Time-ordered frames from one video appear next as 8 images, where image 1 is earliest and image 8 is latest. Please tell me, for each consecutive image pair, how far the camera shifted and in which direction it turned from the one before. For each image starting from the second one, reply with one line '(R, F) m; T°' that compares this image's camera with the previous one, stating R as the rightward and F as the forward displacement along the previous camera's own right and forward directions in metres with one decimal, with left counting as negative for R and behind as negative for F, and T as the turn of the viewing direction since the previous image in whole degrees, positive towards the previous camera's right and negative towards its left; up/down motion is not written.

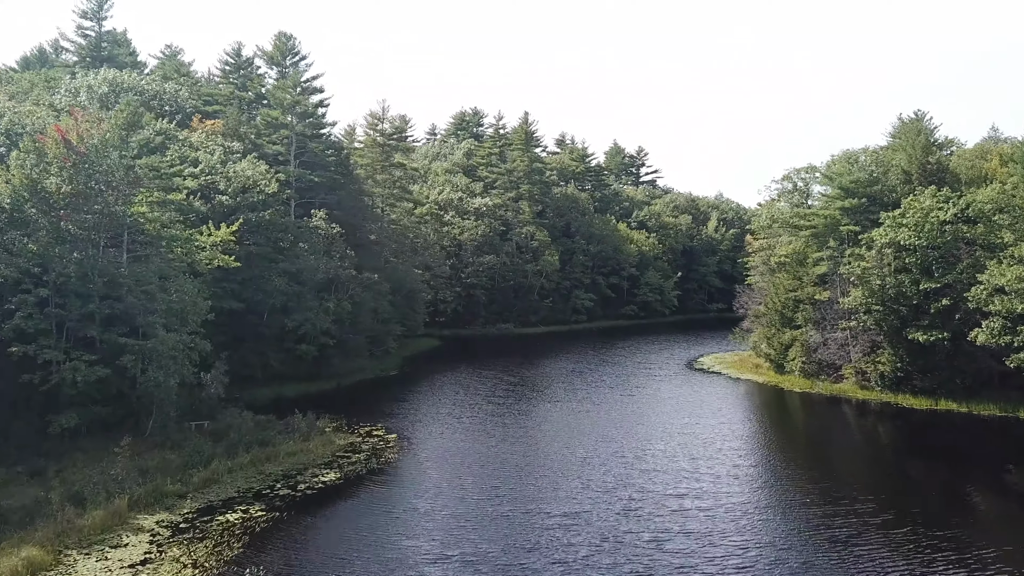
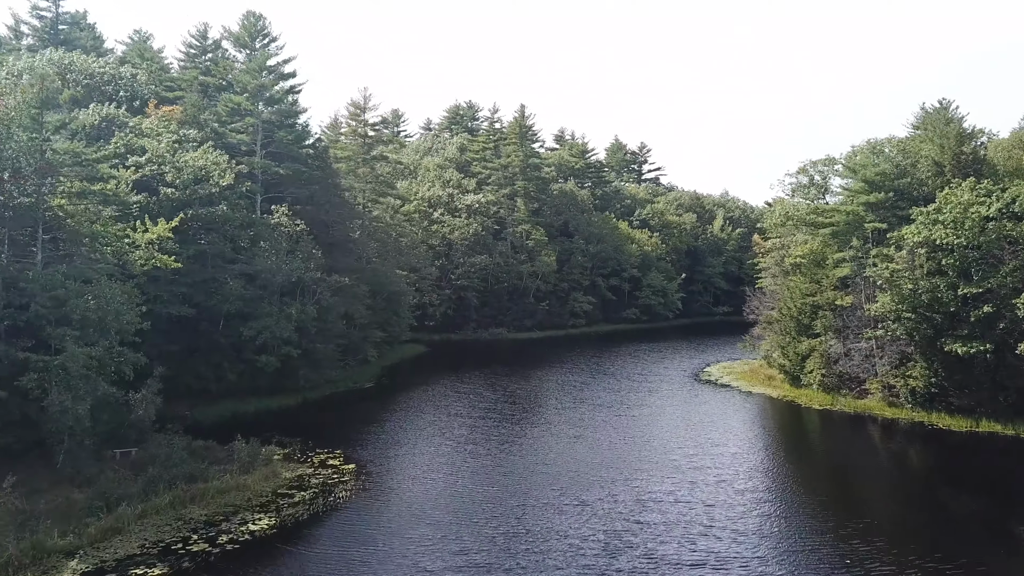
(+0.6, +4.2) m; 0°
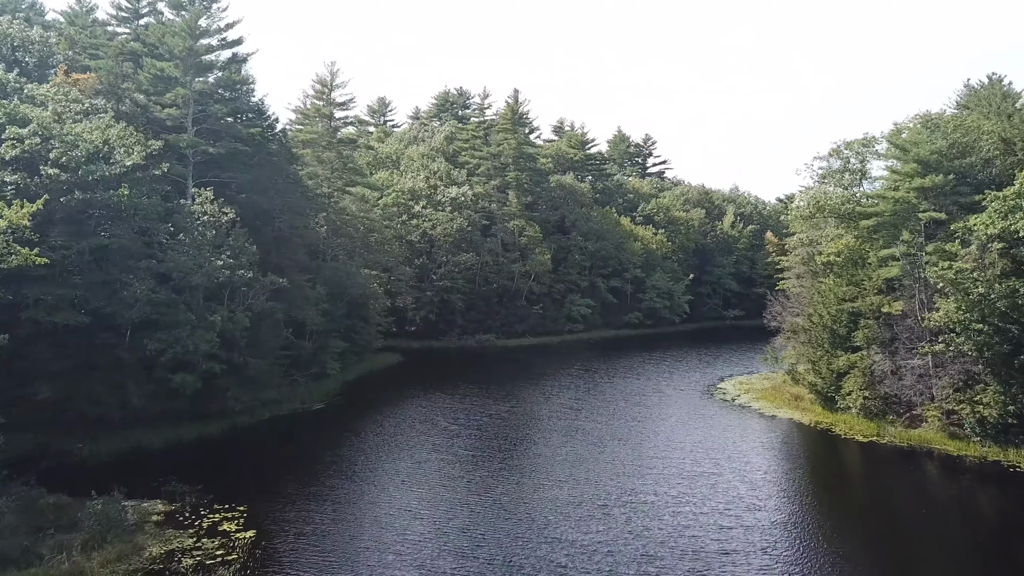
(+0.8, +6.6) m; 0°
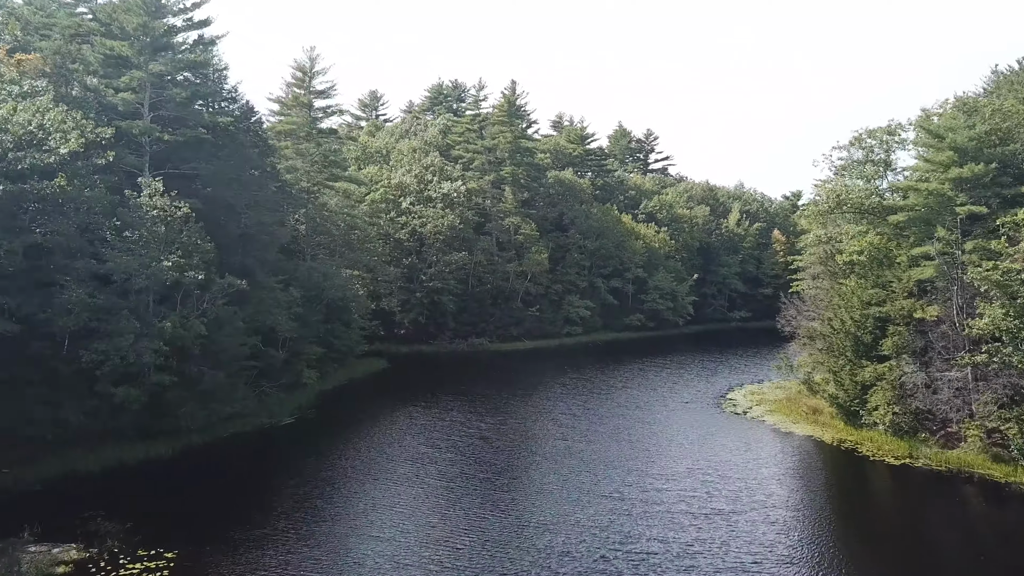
(+0.4, +3.3) m; 0°
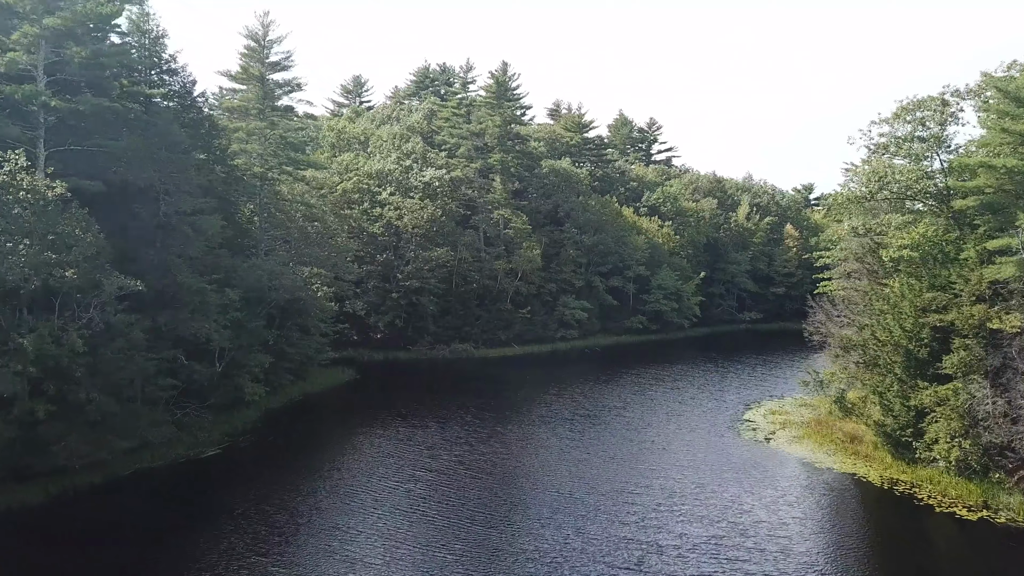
(+0.7, +5.7) m; 0°
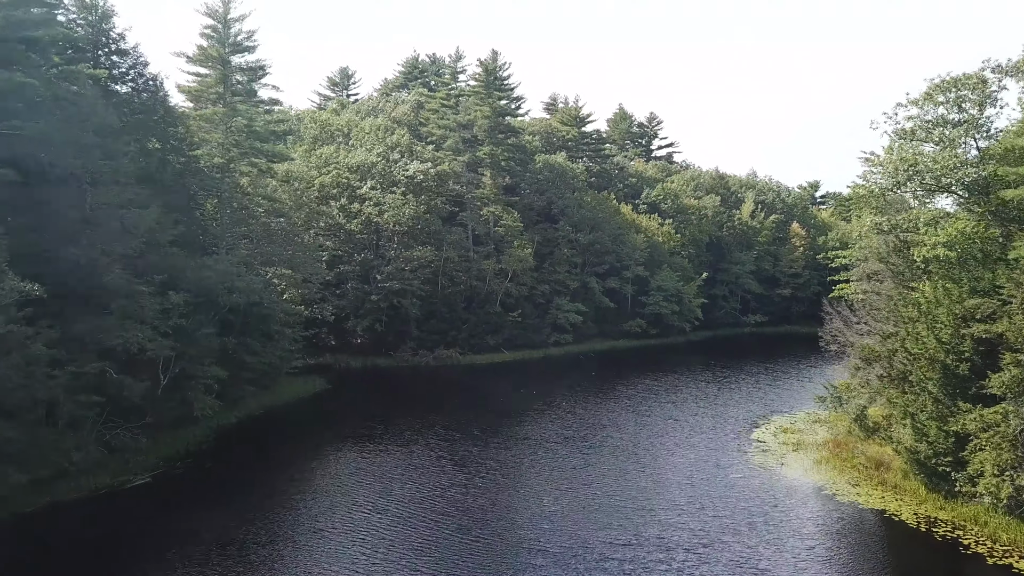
(+0.6, +3.4) m; 0°
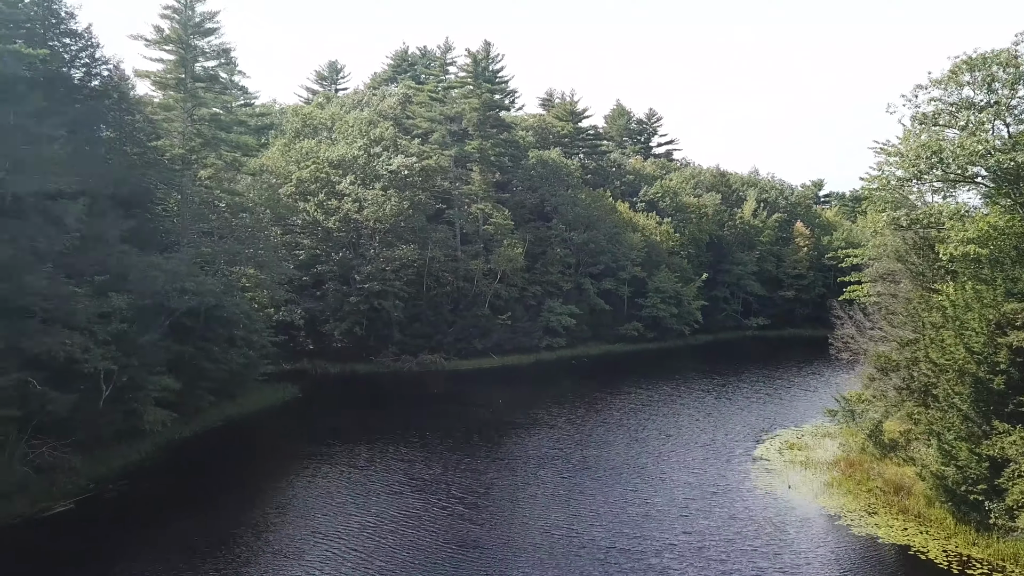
(+0.5, +2.6) m; 0°
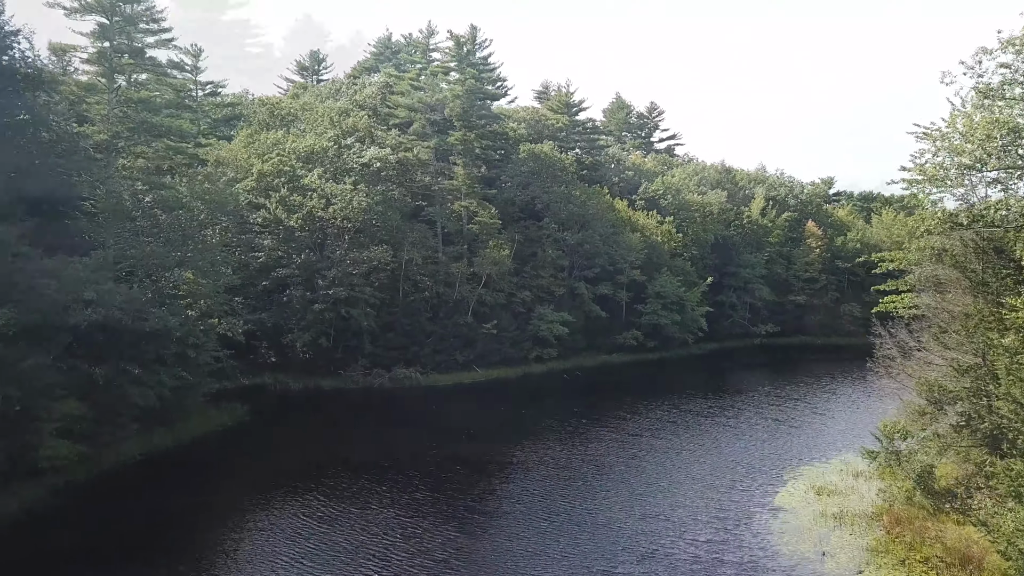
(+0.7, +4.5) m; 0°
